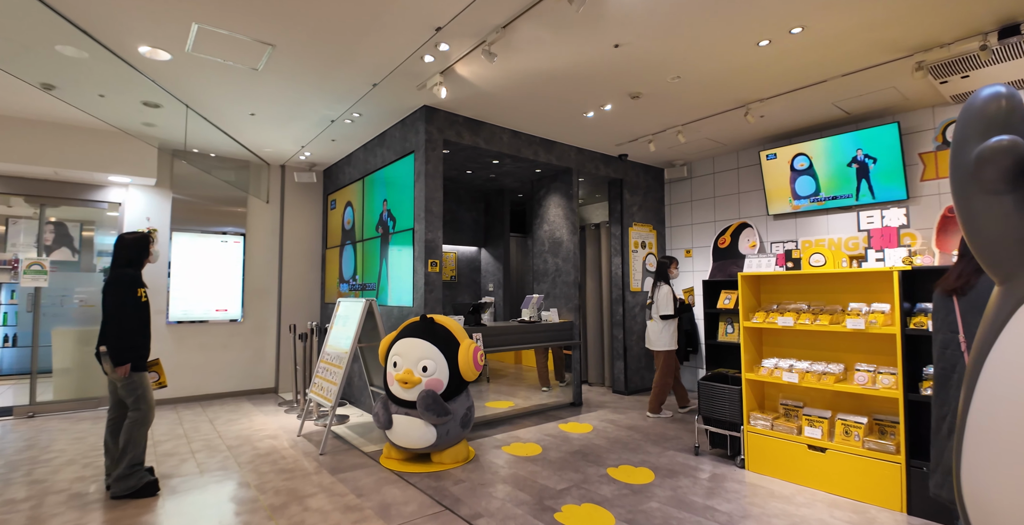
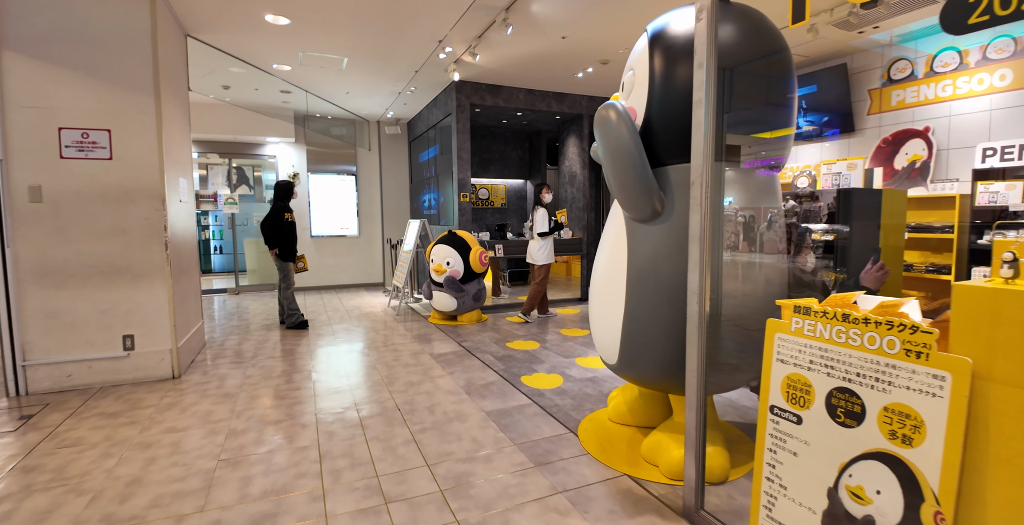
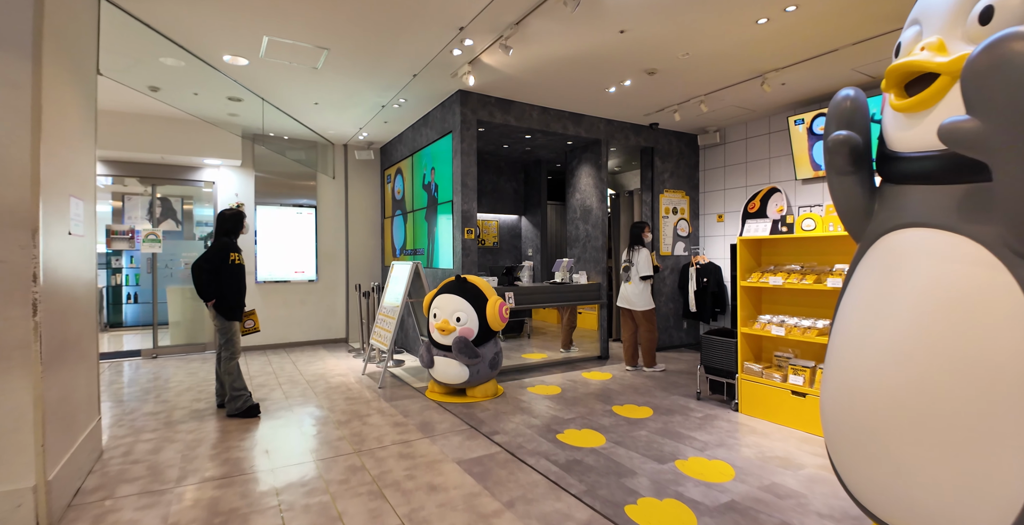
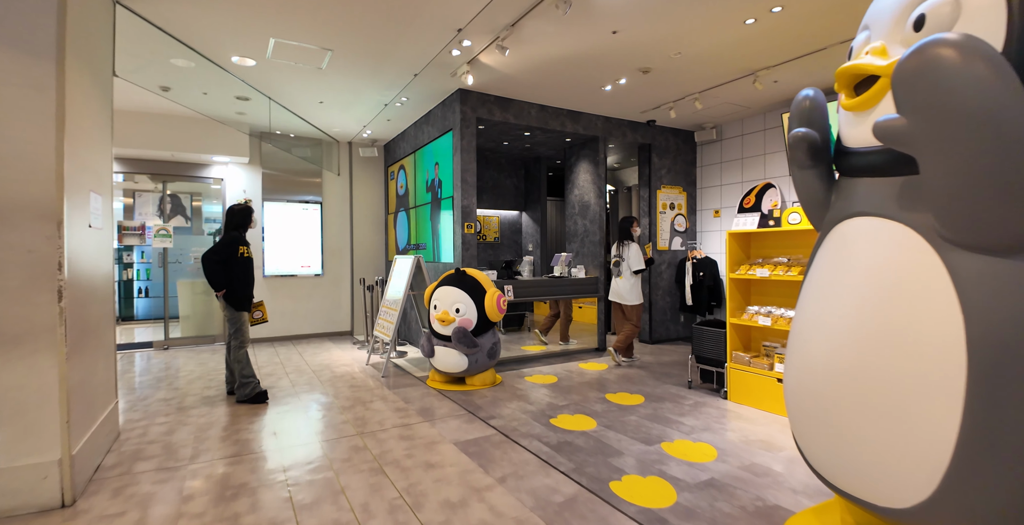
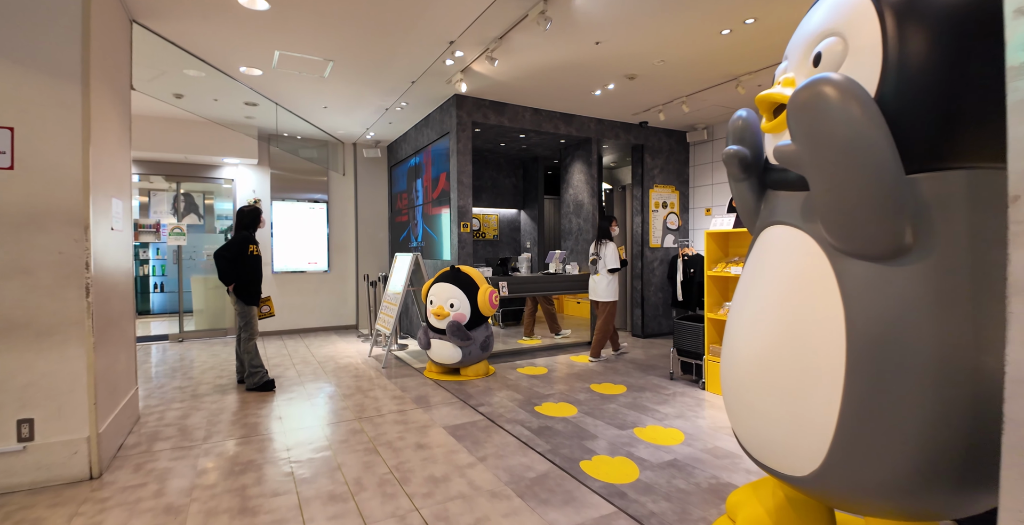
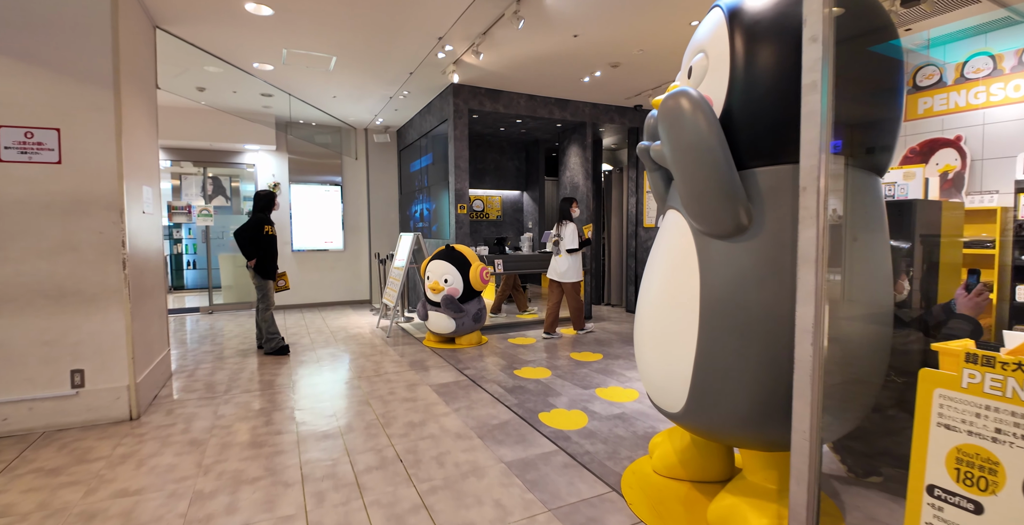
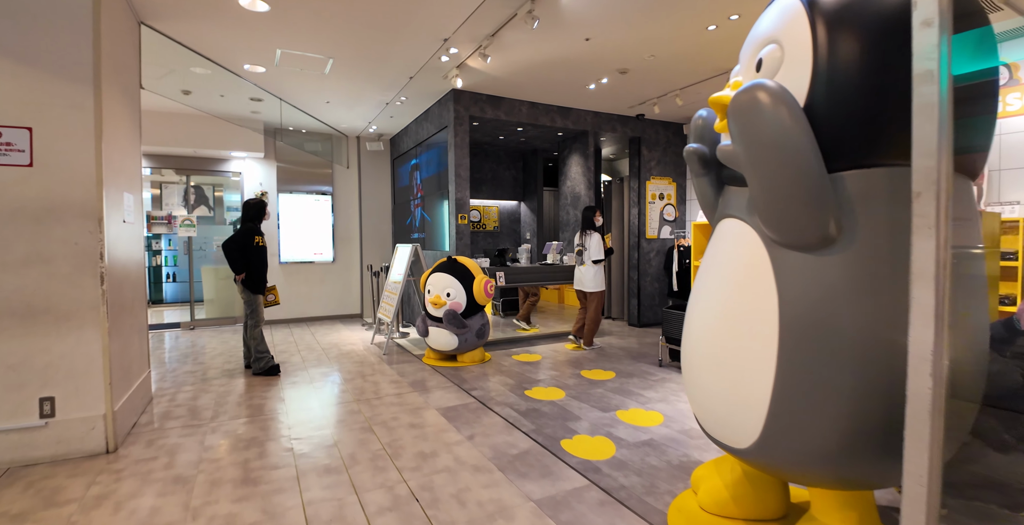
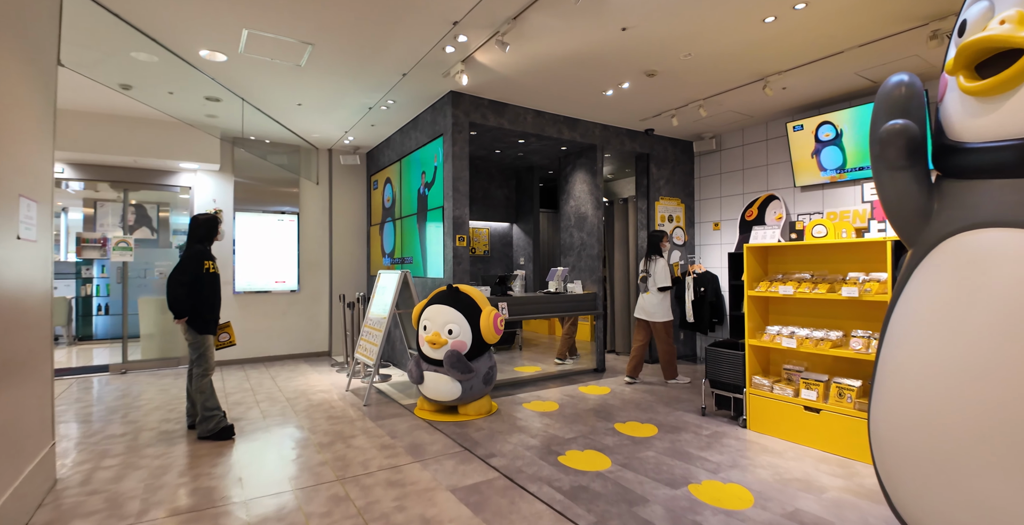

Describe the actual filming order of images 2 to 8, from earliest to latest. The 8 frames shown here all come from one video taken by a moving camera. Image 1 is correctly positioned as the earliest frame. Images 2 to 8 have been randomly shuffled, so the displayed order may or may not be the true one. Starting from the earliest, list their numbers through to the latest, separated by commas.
8, 3, 4, 5, 7, 6, 2
